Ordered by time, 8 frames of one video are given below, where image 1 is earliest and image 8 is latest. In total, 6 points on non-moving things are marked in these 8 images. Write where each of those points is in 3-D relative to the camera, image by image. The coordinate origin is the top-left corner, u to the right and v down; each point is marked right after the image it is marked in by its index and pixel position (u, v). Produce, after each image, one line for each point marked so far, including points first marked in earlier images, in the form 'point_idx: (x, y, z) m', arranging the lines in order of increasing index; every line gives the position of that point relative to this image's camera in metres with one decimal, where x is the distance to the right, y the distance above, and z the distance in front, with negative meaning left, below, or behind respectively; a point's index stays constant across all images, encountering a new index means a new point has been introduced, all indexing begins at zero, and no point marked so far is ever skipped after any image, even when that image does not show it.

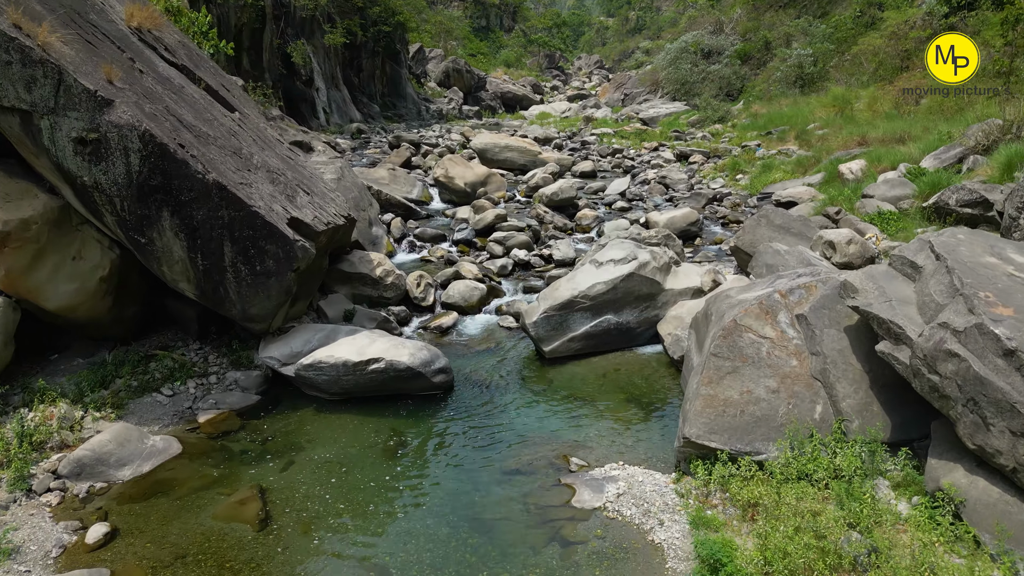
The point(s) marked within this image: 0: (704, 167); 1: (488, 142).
0: (+5.2, +3.2, +17.2) m
1: (-0.7, +4.0, +17.2) m
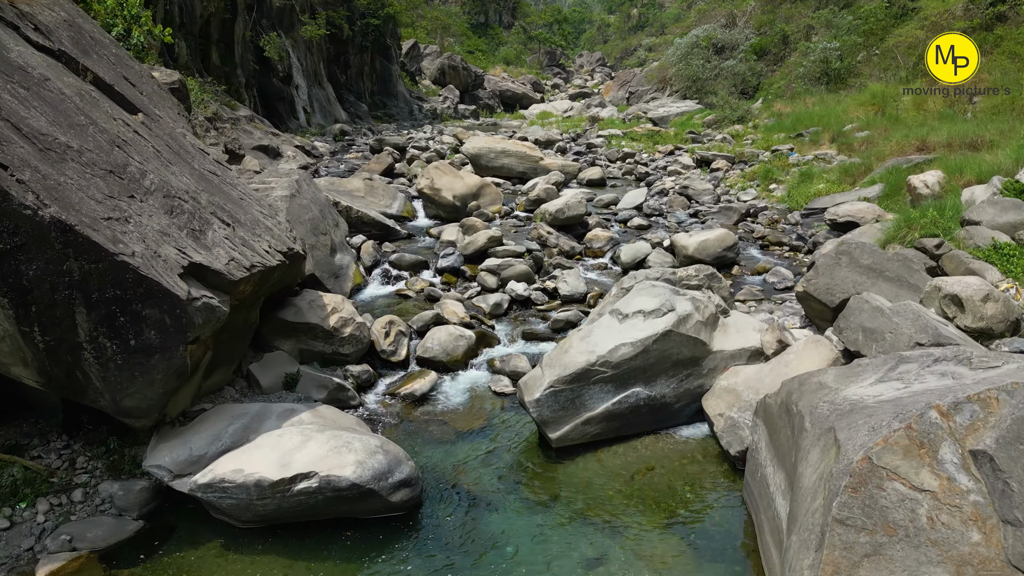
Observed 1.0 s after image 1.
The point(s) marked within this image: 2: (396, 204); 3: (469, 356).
0: (+5.1, +2.6, +15.0) m
1: (-0.7, +3.4, +15.0) m
2: (-2.3, +1.6, +12.7) m
3: (-0.5, -0.8, +7.8) m
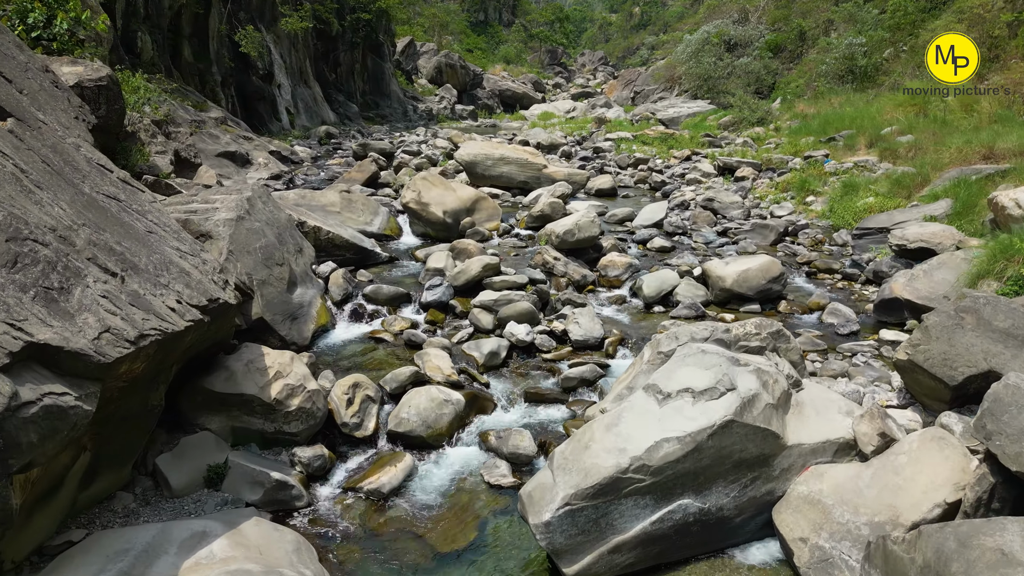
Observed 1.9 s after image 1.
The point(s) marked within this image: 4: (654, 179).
0: (+5.1, +2.1, +13.2) m
1: (-0.7, +2.9, +13.3) m
2: (-2.3, +1.1, +10.9) m
3: (-0.5, -1.3, +6.1) m
4: (+3.3, +2.5, +14.7) m
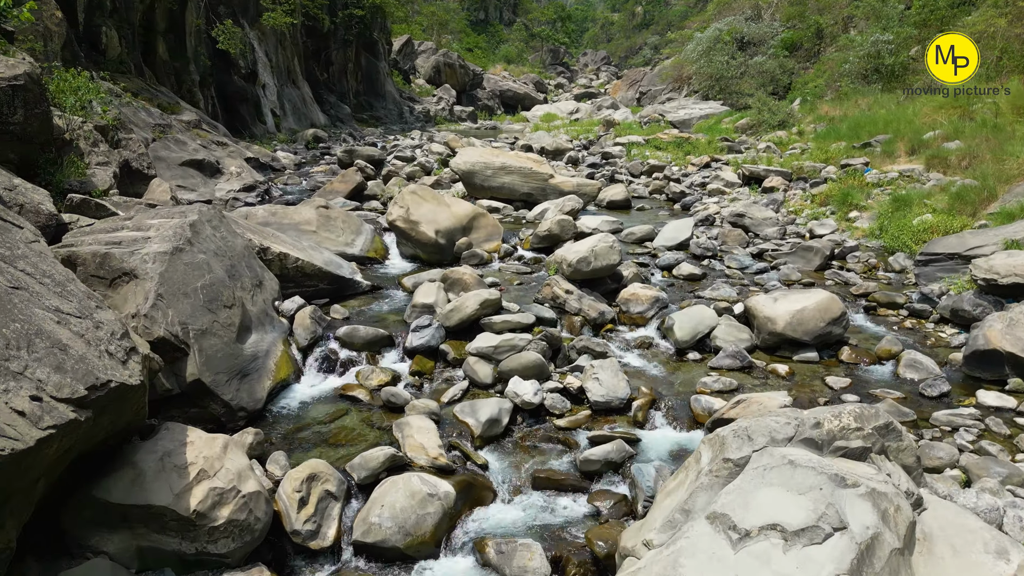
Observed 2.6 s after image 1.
0: (+5.2, +1.6, +11.8) m
1: (-0.7, +2.4, +11.9) m
2: (-2.3, +0.7, +9.5) m
3: (-0.5, -1.8, +4.7) m
4: (+3.3, +2.0, +13.2) m
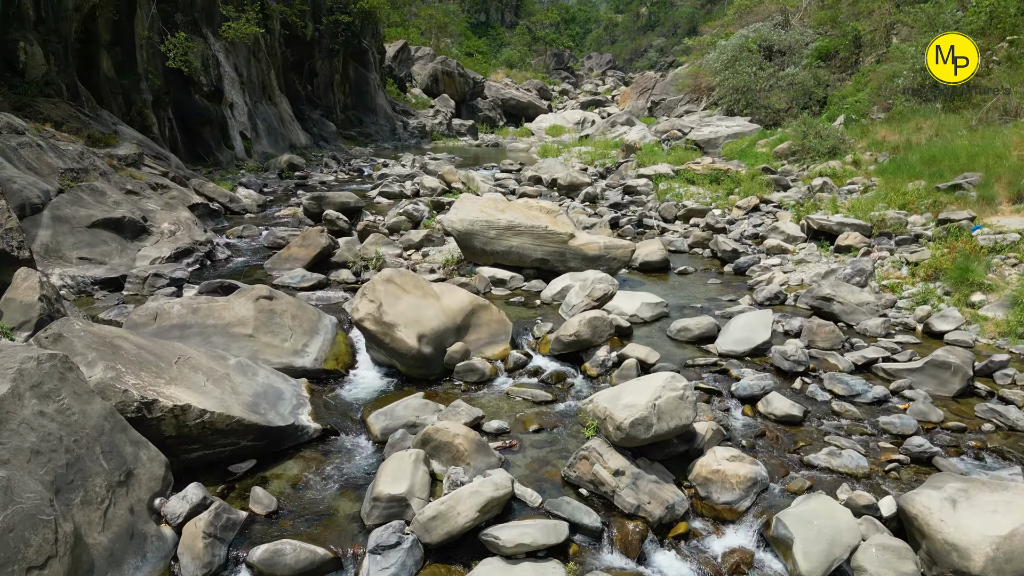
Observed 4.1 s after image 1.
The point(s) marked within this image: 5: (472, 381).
0: (+5.3, +0.3, +9.2) m
1: (-0.5, +1.1, +9.2) m
2: (-2.2, -0.7, +6.9) m
3: (-0.4, -3.1, +2.0) m
4: (+3.5, +0.7, +10.6) m
5: (-0.4, -1.0, +6.6) m
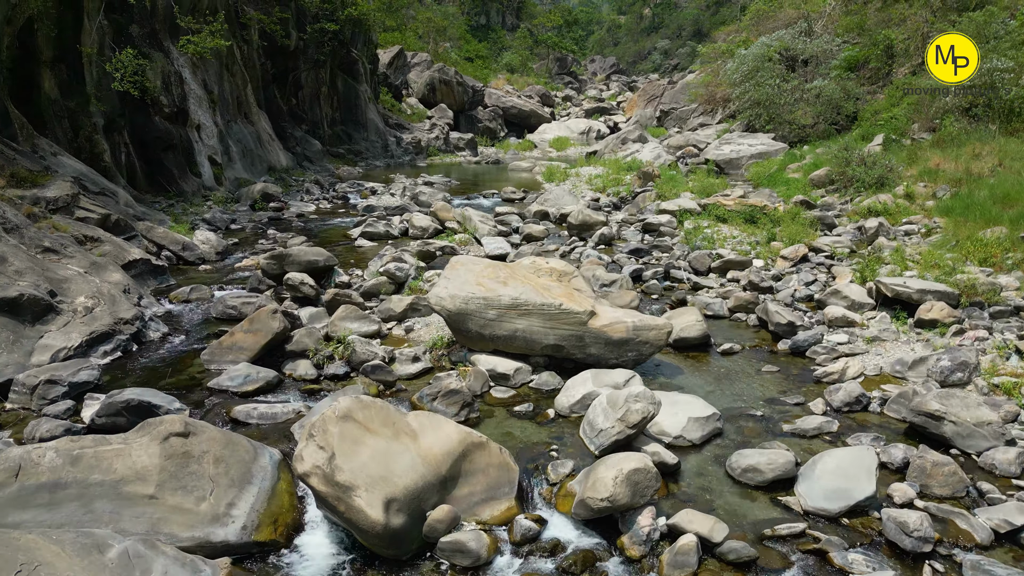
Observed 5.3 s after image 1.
0: (+5.4, -0.8, +7.2) m
1: (-0.5, 0.0, +7.3) m
2: (-2.1, -1.7, +4.9) m
3: (-0.3, -4.2, +0.1) m
4: (+3.5, -0.4, +8.7) m
5: (-0.4, -2.0, +4.7) m
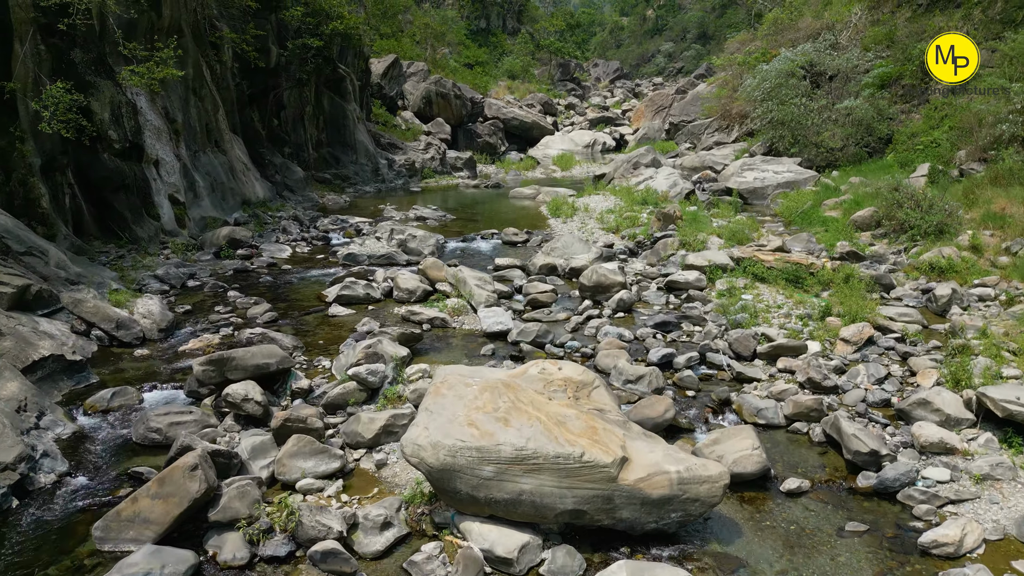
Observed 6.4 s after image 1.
0: (+5.4, -2.0, +5.4) m
1: (-0.4, -1.2, +5.4) m
2: (-2.1, -3.0, +3.1) m
3: (-0.3, -5.4, -1.8) m
4: (+3.6, -1.6, +6.8) m
5: (-0.3, -3.3, +2.8) m
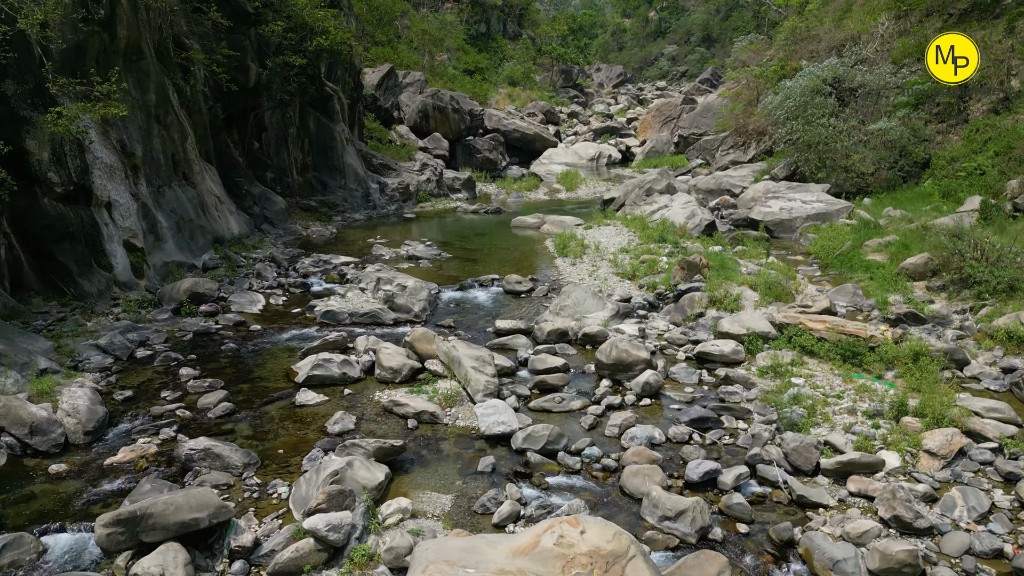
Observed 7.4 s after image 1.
0: (+5.5, -3.1, +3.7) m
1: (-0.4, -2.3, +3.8) m
2: (-2.0, -4.1, +1.4) m
3: (-0.3, -6.5, -3.4) m
4: (+3.6, -2.7, +5.1) m
5: (-0.3, -4.4, +1.1) m
